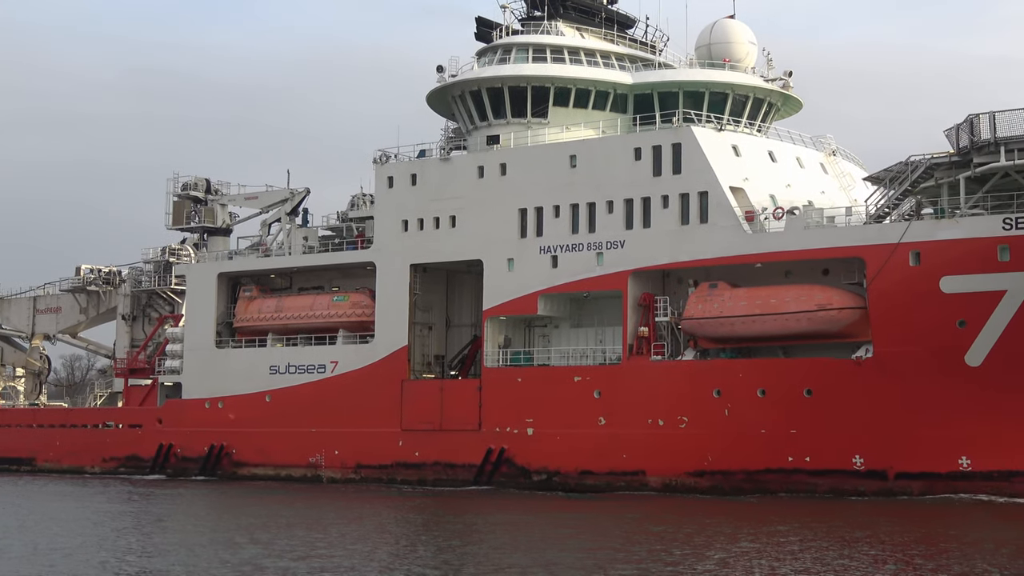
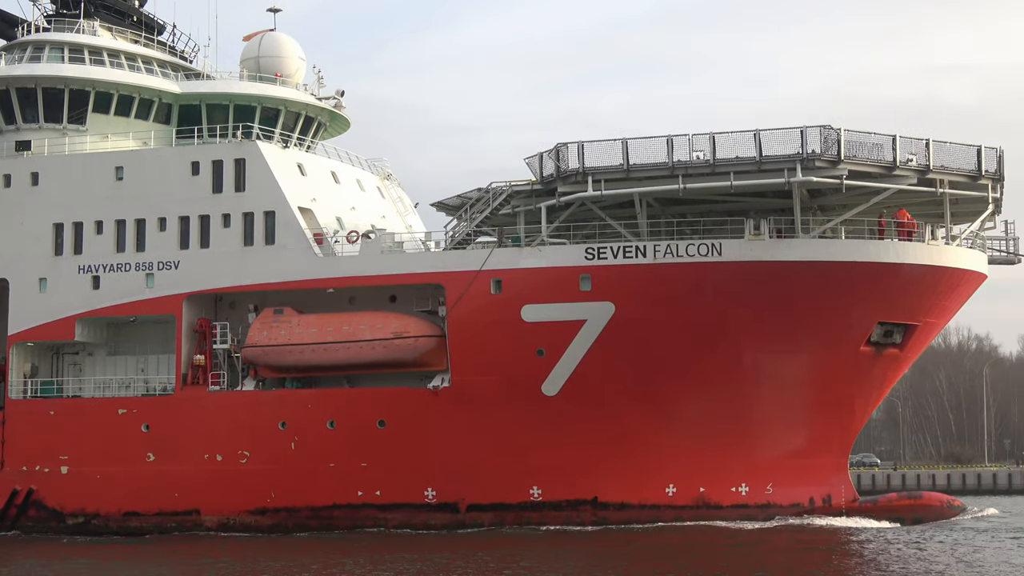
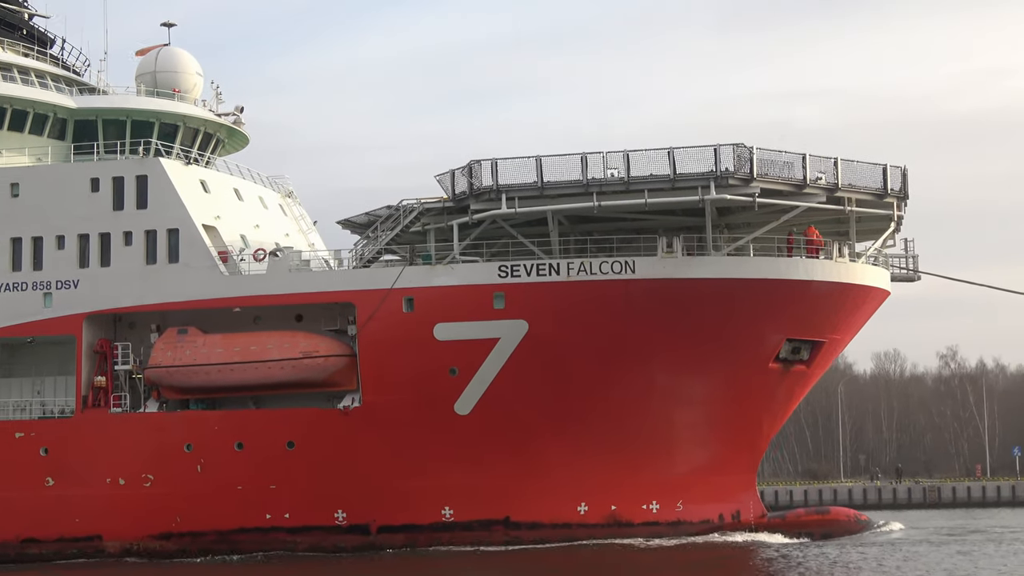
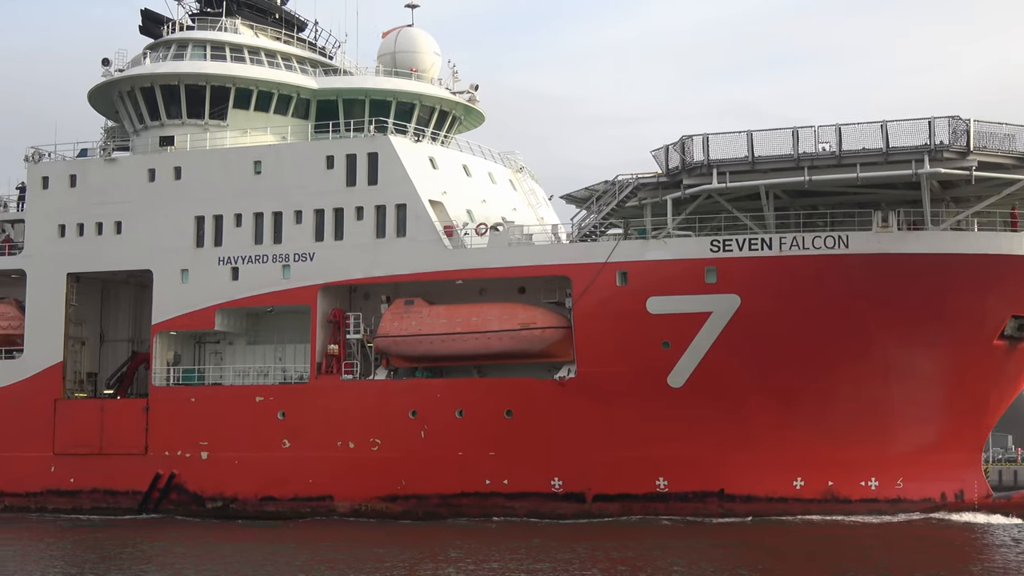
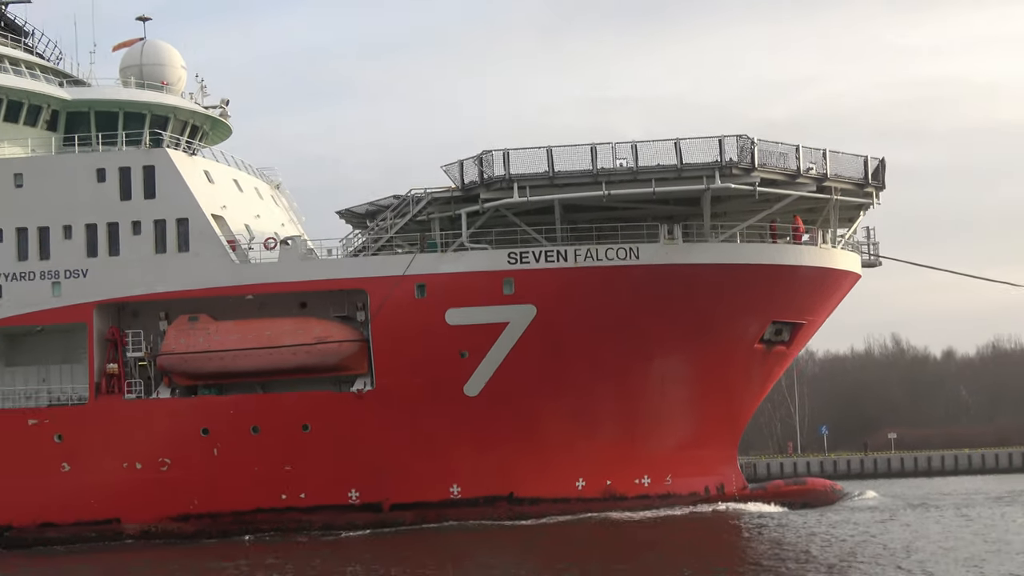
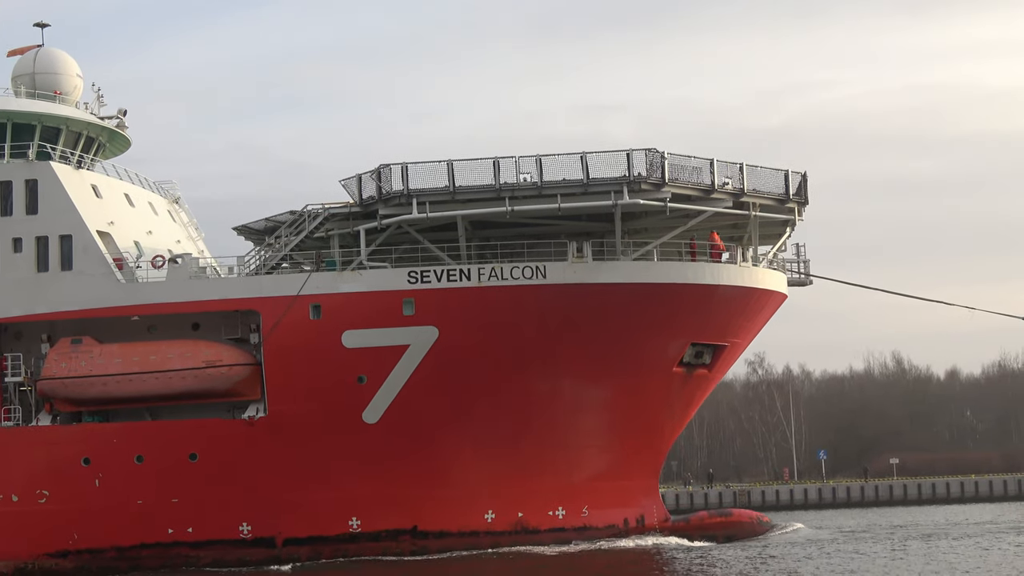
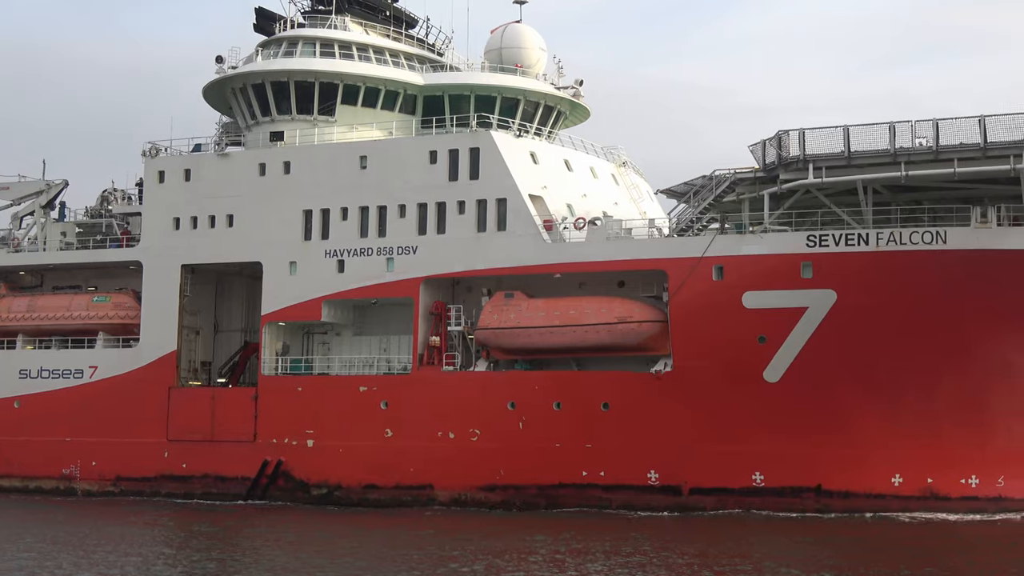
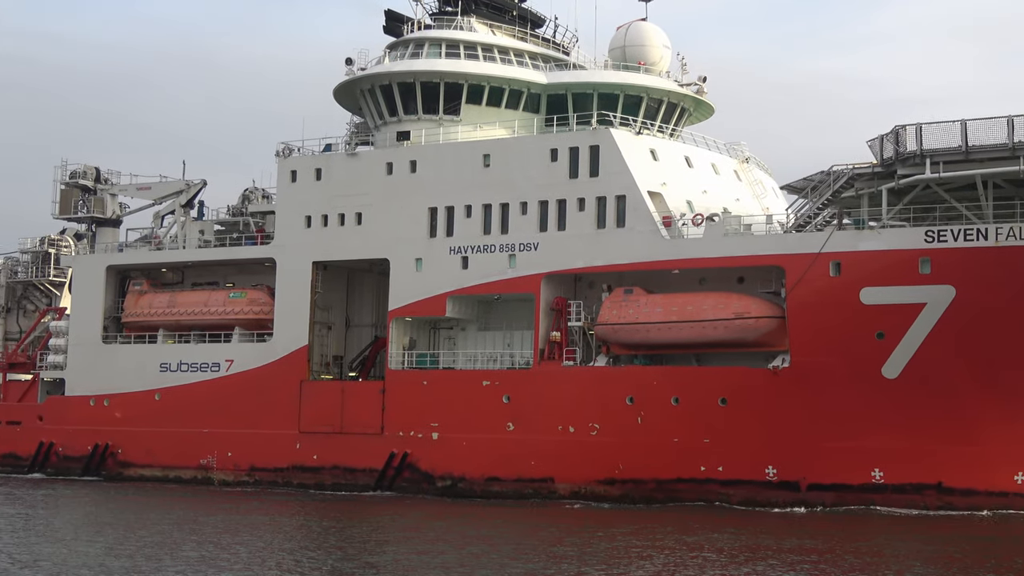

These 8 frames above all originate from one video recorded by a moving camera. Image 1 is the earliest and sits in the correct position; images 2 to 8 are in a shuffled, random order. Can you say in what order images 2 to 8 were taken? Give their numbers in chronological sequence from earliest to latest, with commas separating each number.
8, 7, 4, 2, 3, 6, 5
